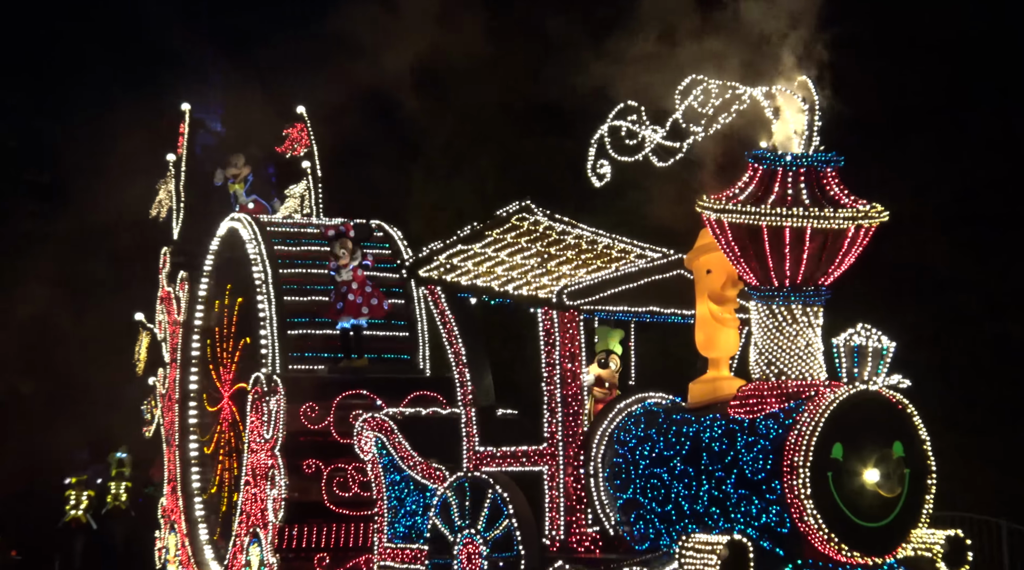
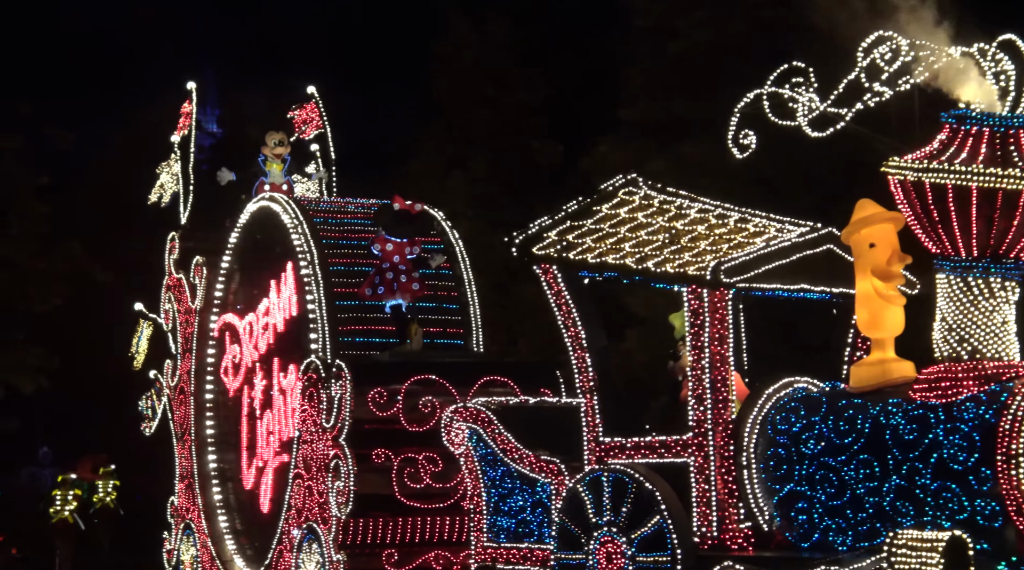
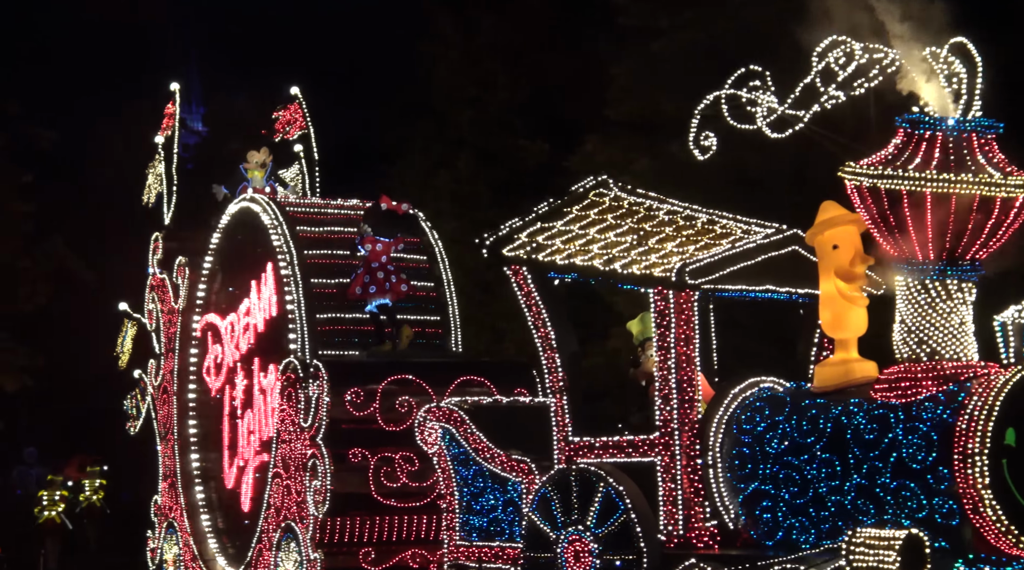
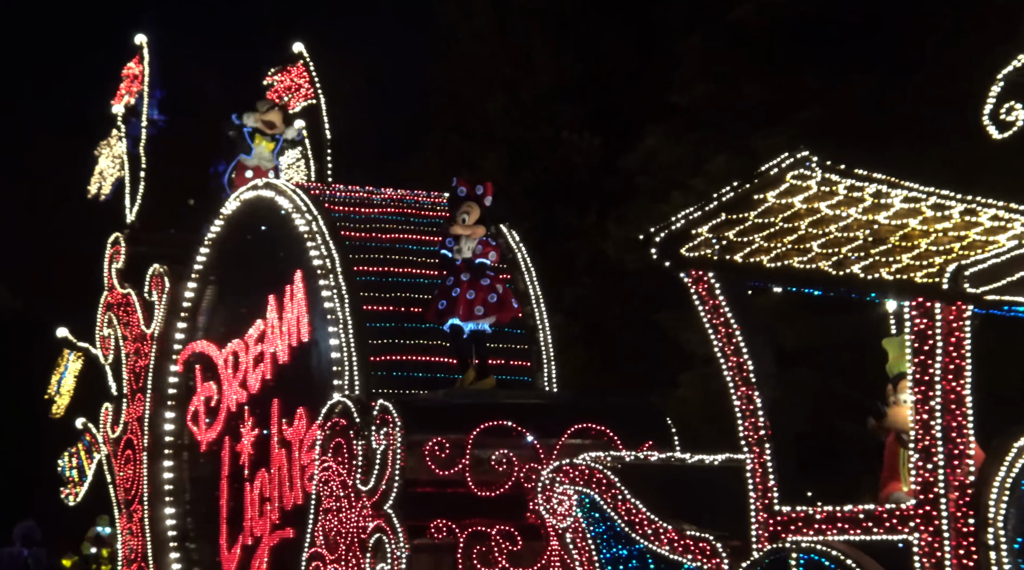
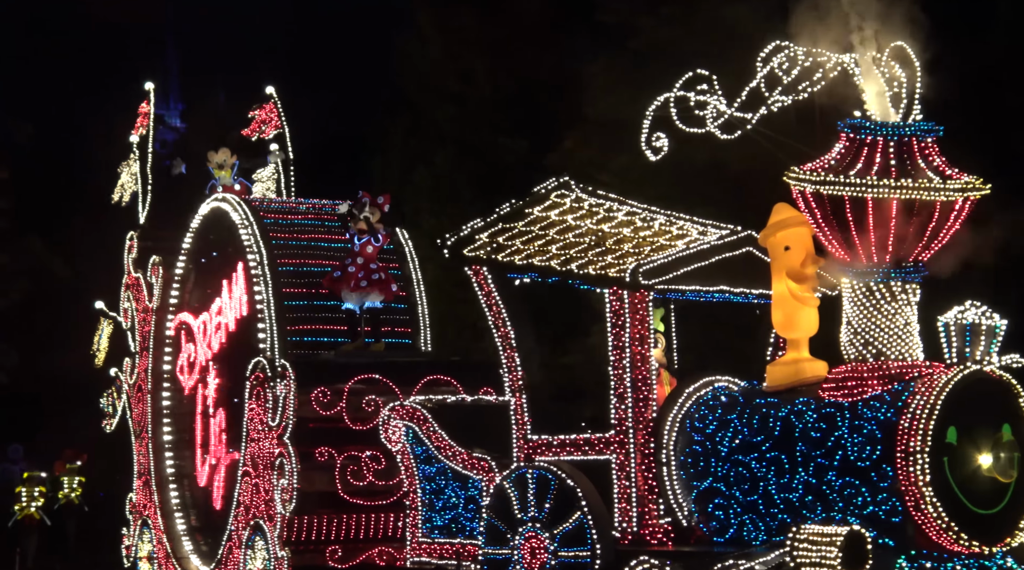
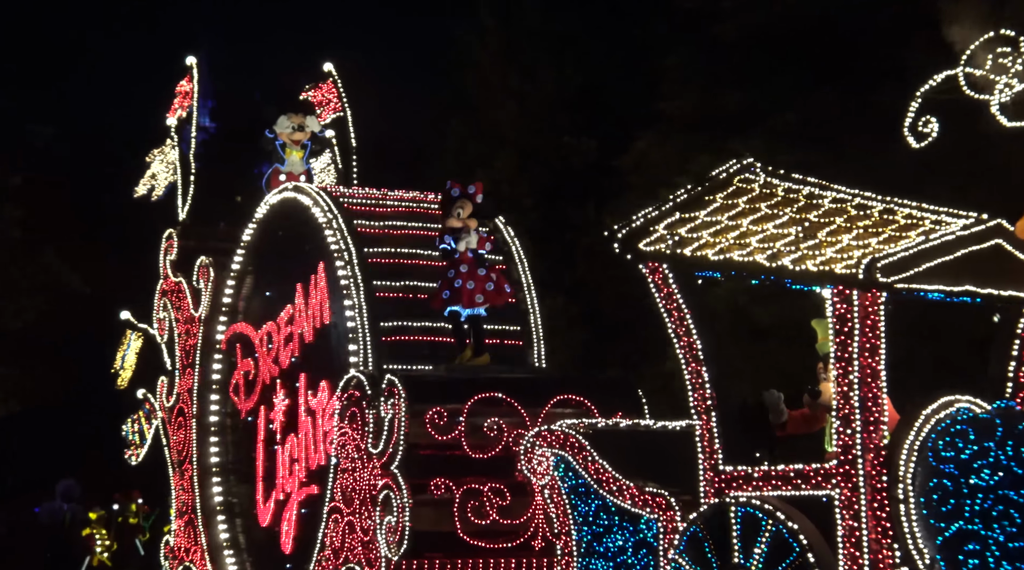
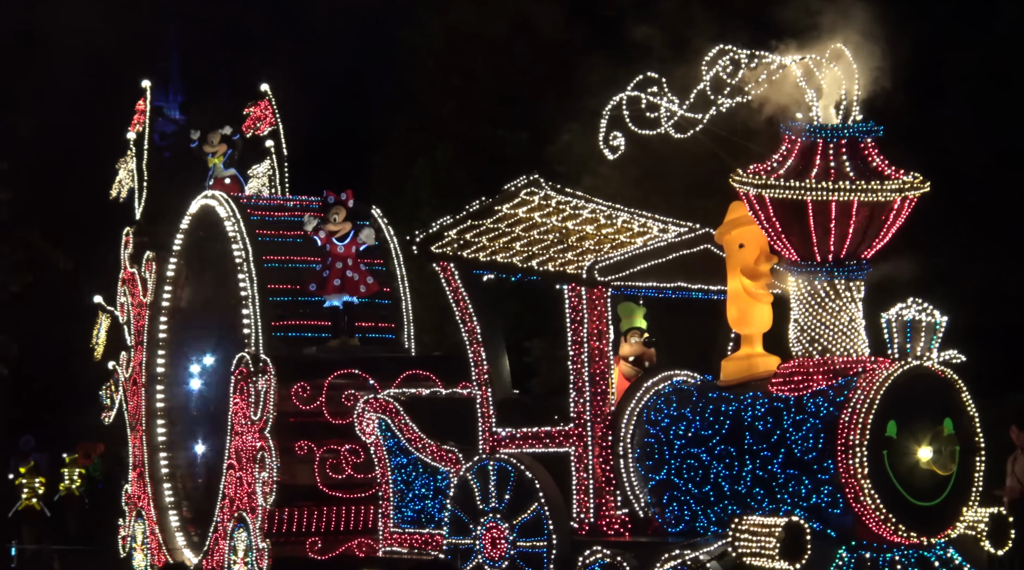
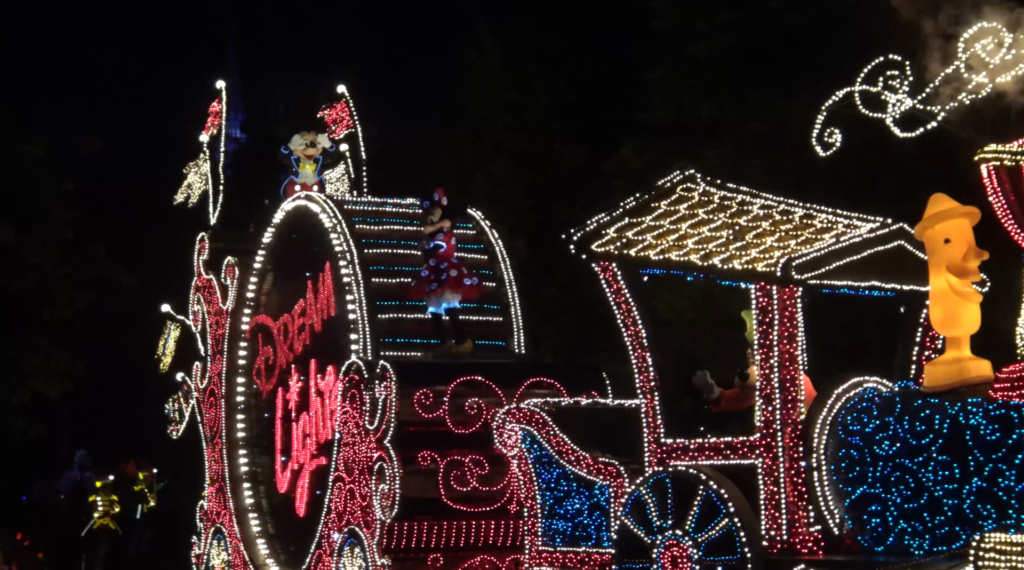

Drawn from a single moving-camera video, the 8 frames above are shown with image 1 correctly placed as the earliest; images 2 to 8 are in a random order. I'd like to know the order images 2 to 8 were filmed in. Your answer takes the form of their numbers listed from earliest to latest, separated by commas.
7, 5, 3, 2, 8, 6, 4
